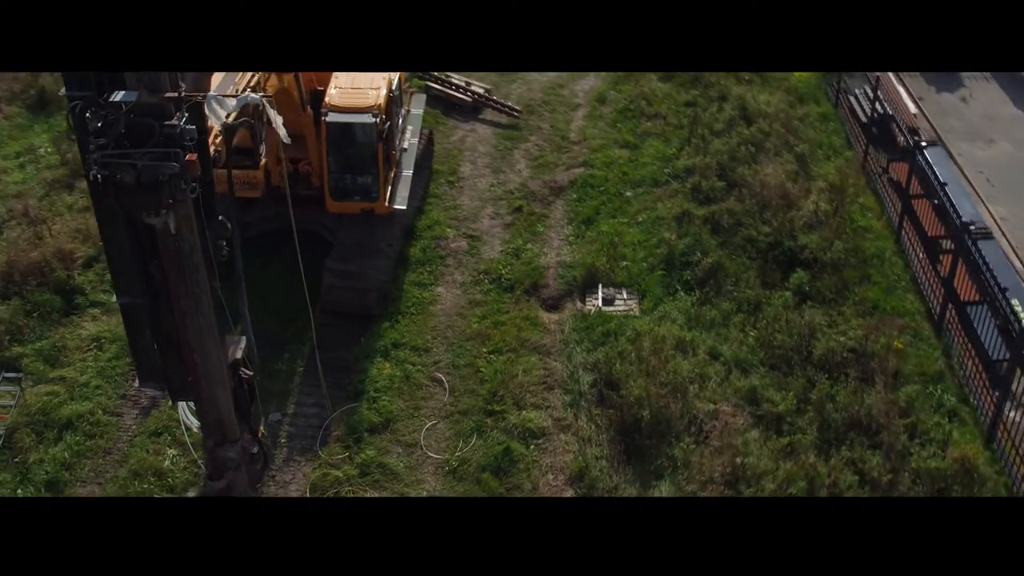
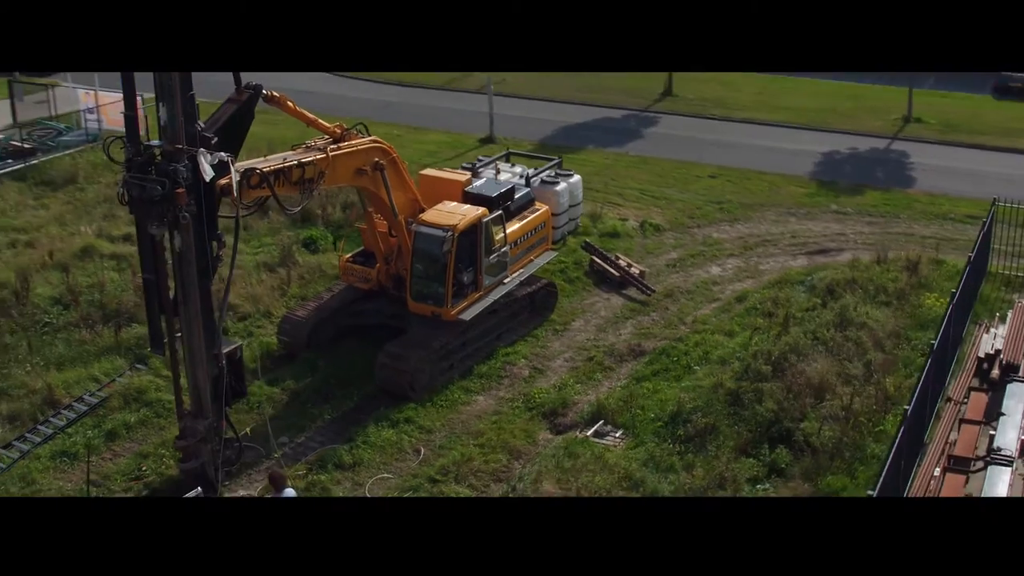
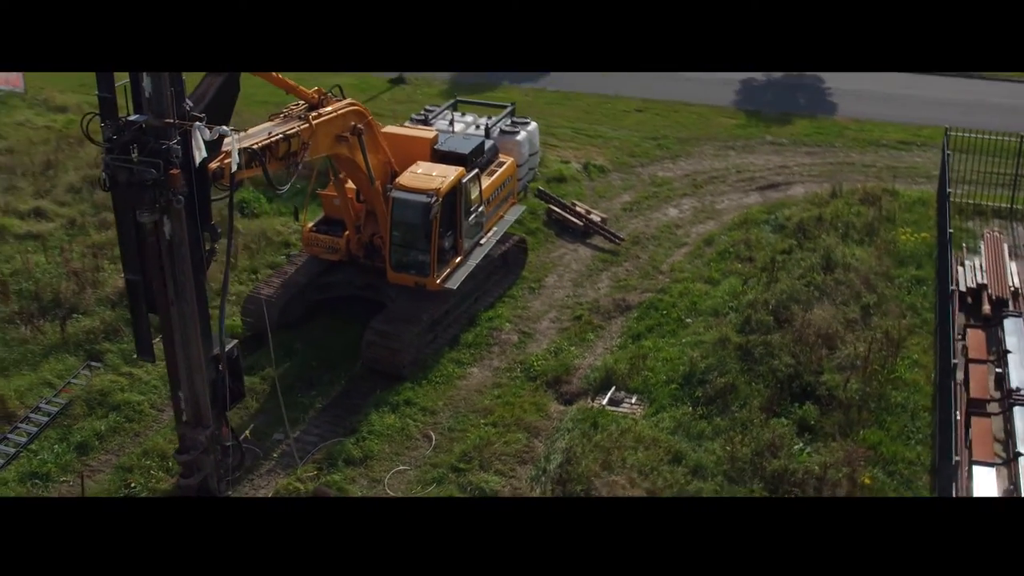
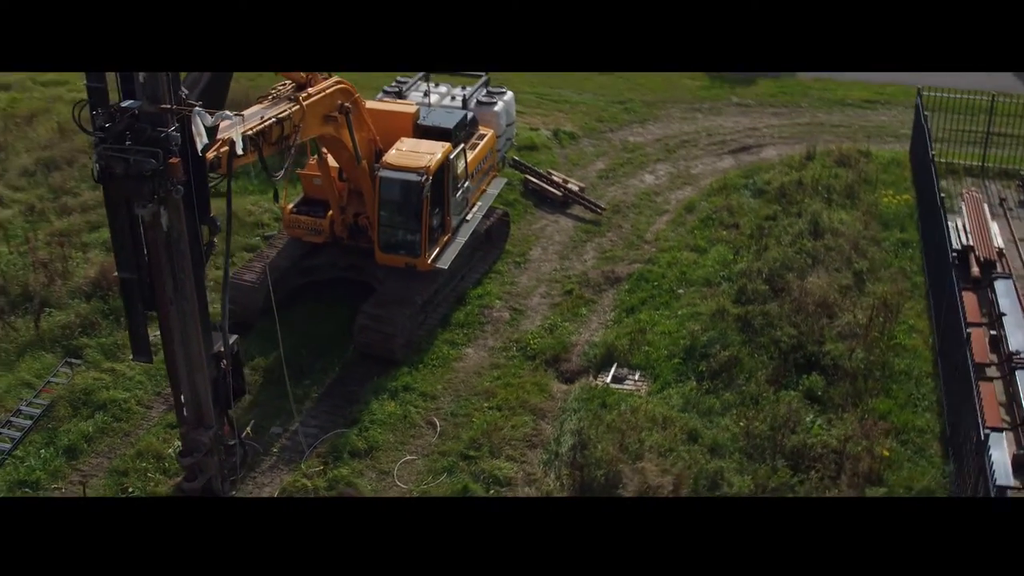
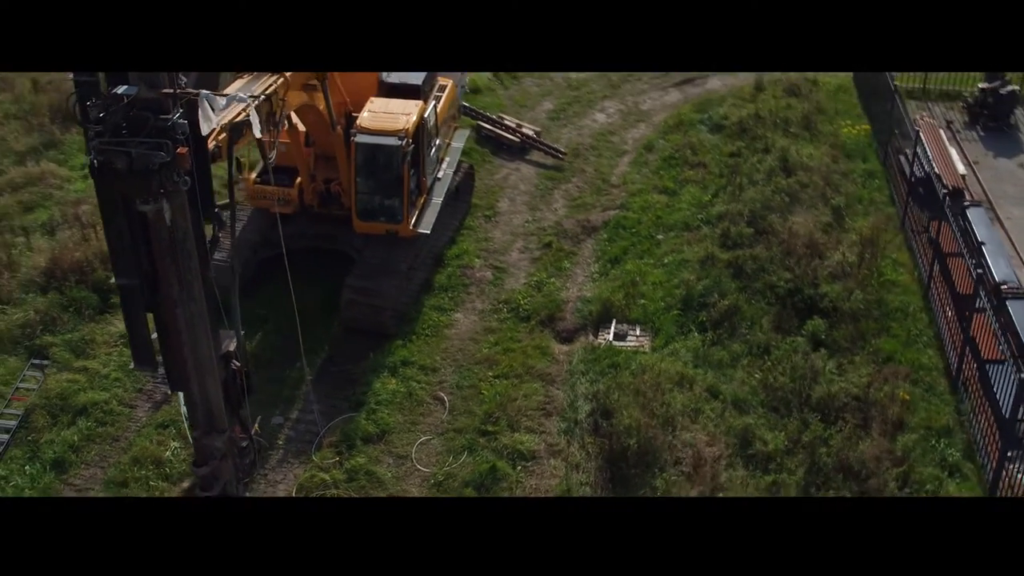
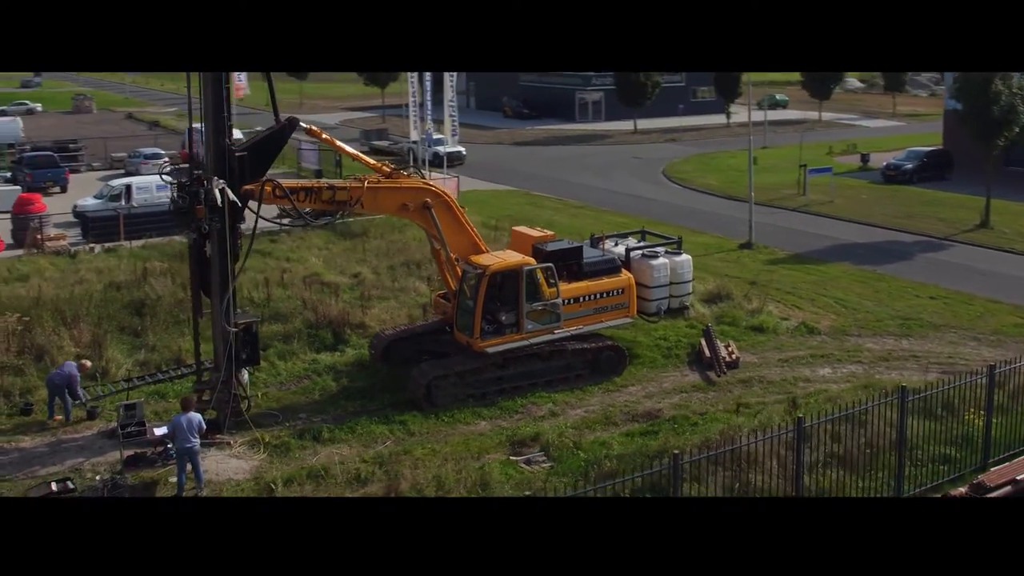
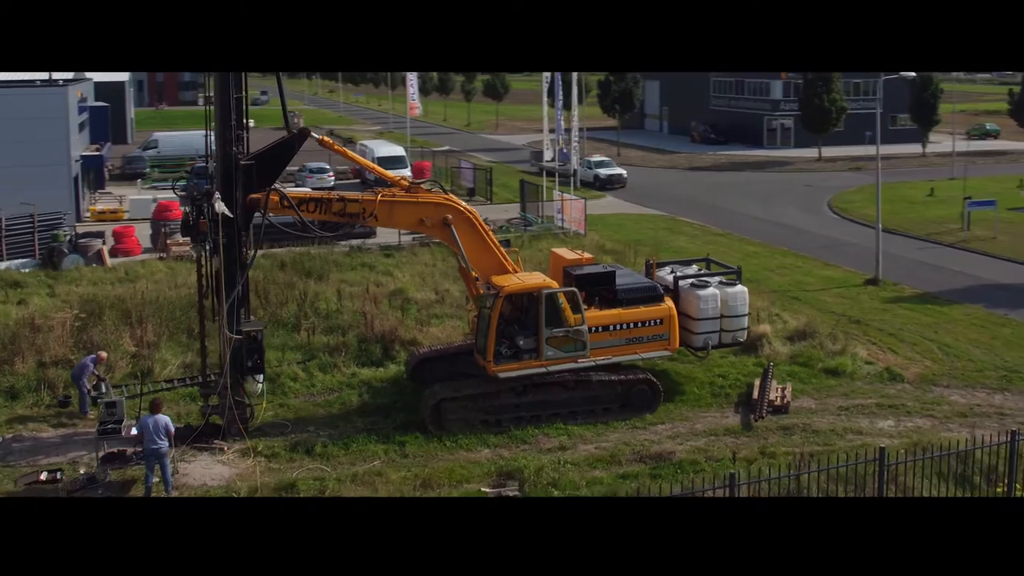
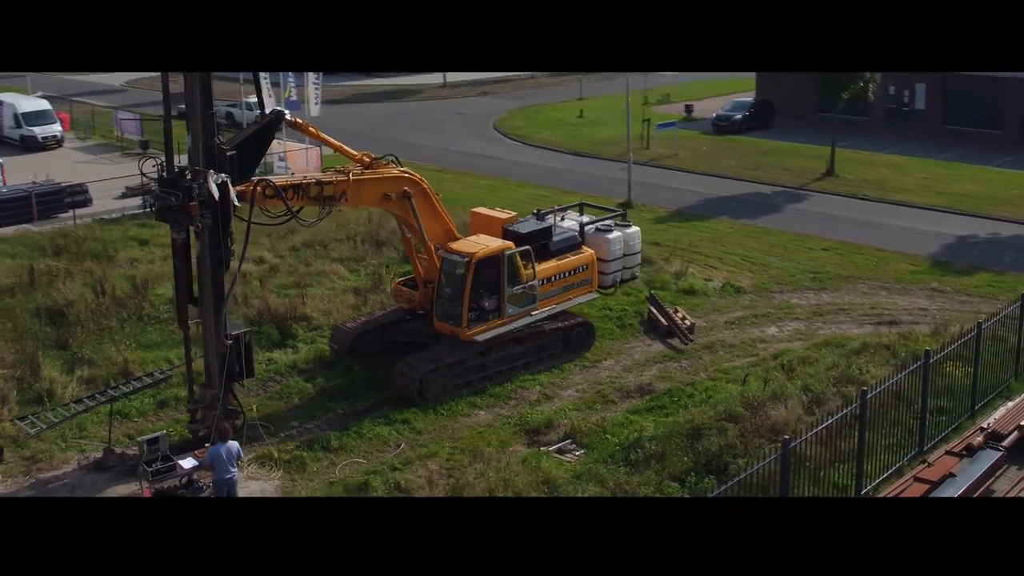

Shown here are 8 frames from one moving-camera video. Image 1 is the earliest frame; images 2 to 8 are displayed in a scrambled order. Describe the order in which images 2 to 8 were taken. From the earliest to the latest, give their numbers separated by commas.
5, 4, 3, 2, 8, 6, 7
